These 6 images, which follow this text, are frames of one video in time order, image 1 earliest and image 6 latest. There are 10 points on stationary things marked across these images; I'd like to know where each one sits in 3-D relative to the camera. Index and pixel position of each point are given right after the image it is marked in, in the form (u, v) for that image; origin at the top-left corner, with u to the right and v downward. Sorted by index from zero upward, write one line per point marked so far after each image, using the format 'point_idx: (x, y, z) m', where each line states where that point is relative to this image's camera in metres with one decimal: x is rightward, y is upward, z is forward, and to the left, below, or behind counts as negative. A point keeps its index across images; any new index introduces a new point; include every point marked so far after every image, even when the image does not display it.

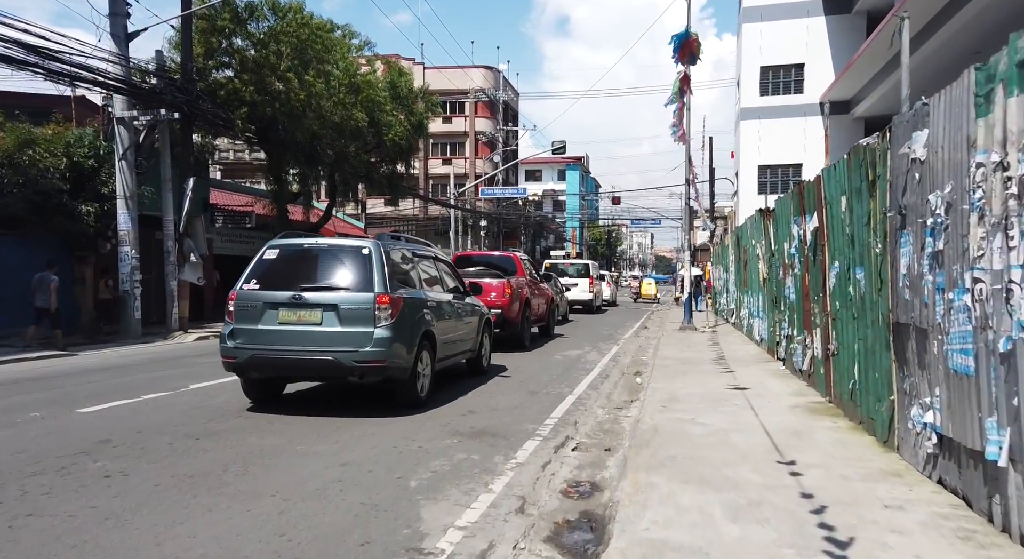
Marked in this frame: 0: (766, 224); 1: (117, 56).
0: (+4.8, +1.1, +13.6) m
1: (-9.2, +5.2, +16.9) m
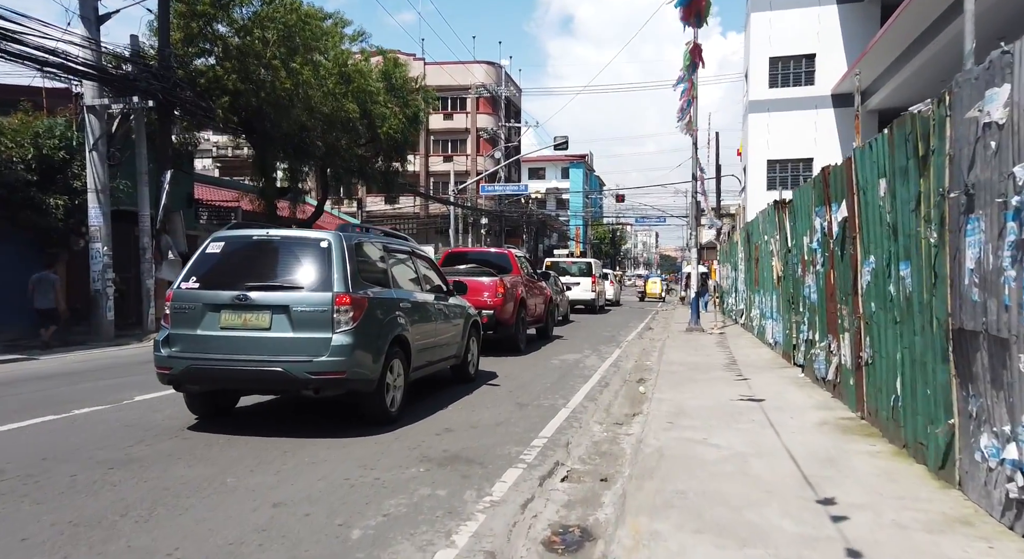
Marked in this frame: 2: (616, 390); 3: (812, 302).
0: (+4.6, +1.1, +12.5) m
1: (-9.3, +5.3, +15.9) m
2: (+1.4, -1.5, +10.0) m
3: (+4.1, -0.3, +9.9) m
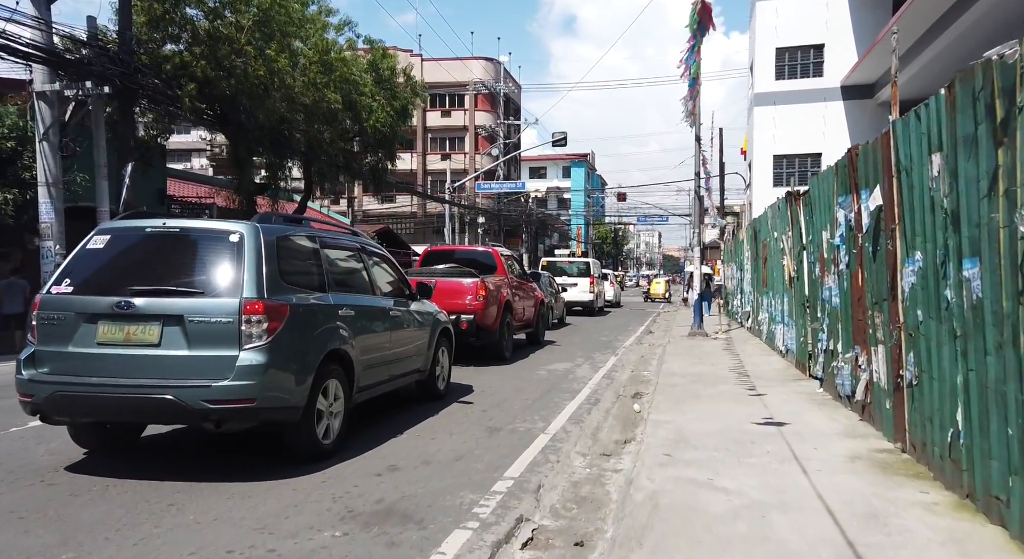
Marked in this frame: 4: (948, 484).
0: (+4.4, +1.1, +11.2) m
1: (-9.6, +5.2, +14.6) m
2: (+1.1, -1.6, +8.7) m
3: (+3.8, -0.3, +8.6) m
4: (+2.9, -1.4, +4.9) m
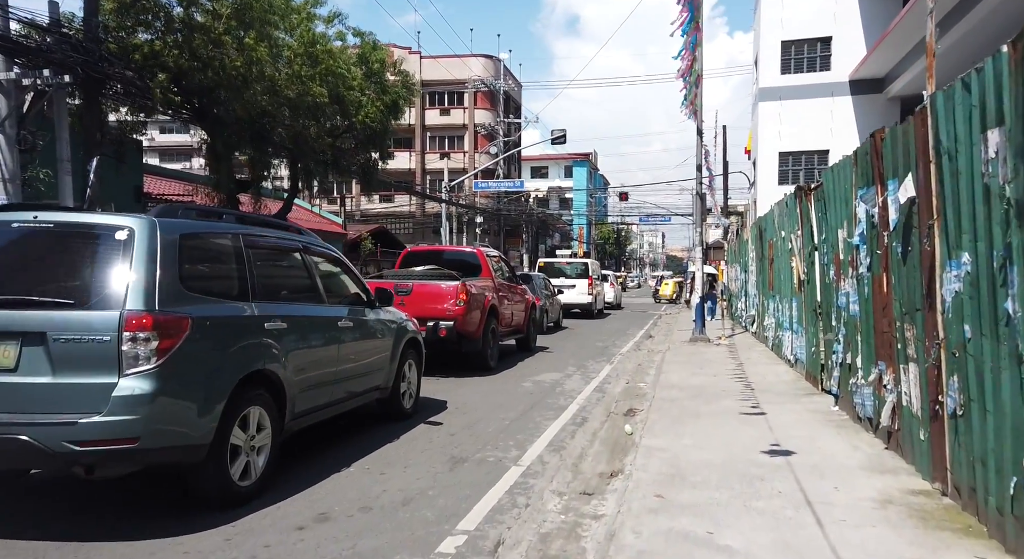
0: (+4.1, +1.0, +10.2) m
1: (-9.8, +5.2, +13.6) m
2: (+0.9, -1.6, +7.7) m
3: (+3.5, -0.4, +7.6) m
4: (+2.6, -1.4, +3.9) m
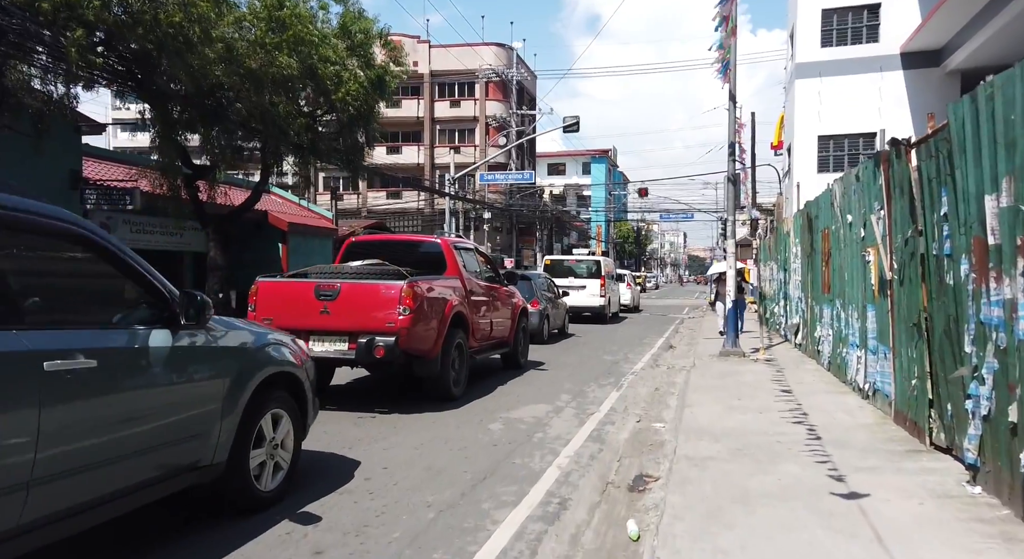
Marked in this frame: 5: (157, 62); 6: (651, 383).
0: (+3.7, +1.0, +7.0) m
1: (-10.1, +5.2, +10.8) m
2: (+0.4, -1.6, +4.6) m
3: (+3.1, -0.4, +4.4) m
4: (+2.1, -1.4, +0.7) m
5: (-7.7, +4.7, +15.6) m
6: (+2.2, -1.6, +11.4) m
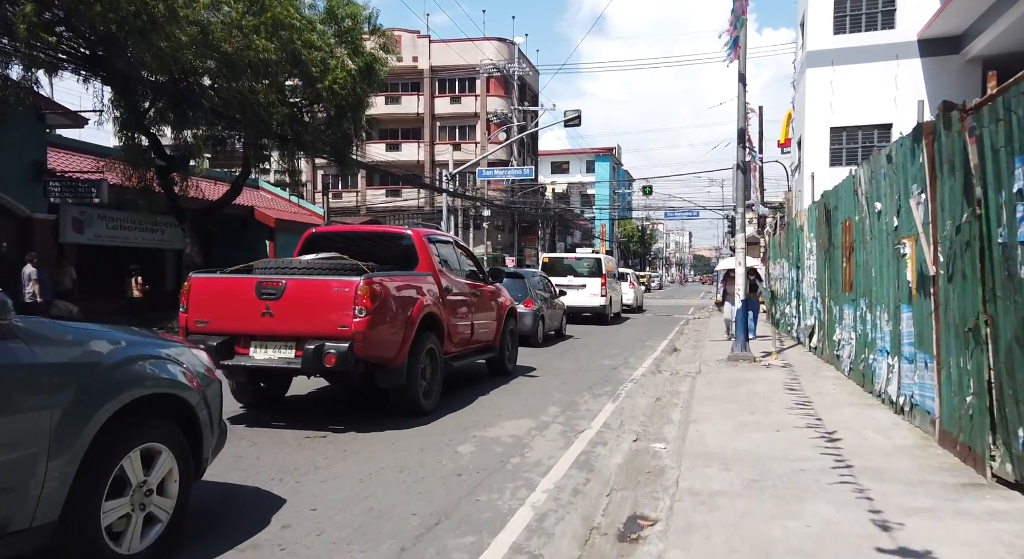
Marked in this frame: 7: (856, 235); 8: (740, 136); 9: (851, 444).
0: (+3.5, +1.1, +5.7) m
1: (-10.3, +5.2, +9.7) m
2: (+0.1, -1.6, +3.4) m
3: (+2.8, -0.3, +3.2) m
4: (+1.8, -1.4, -0.5) m
5: (-7.9, +4.8, +14.4) m
6: (+2.0, -1.6, +10.2) m
7: (+4.6, +0.6, +9.8) m
8: (+4.5, +2.8, +14.3) m
9: (+3.0, -1.5, +6.4) m
